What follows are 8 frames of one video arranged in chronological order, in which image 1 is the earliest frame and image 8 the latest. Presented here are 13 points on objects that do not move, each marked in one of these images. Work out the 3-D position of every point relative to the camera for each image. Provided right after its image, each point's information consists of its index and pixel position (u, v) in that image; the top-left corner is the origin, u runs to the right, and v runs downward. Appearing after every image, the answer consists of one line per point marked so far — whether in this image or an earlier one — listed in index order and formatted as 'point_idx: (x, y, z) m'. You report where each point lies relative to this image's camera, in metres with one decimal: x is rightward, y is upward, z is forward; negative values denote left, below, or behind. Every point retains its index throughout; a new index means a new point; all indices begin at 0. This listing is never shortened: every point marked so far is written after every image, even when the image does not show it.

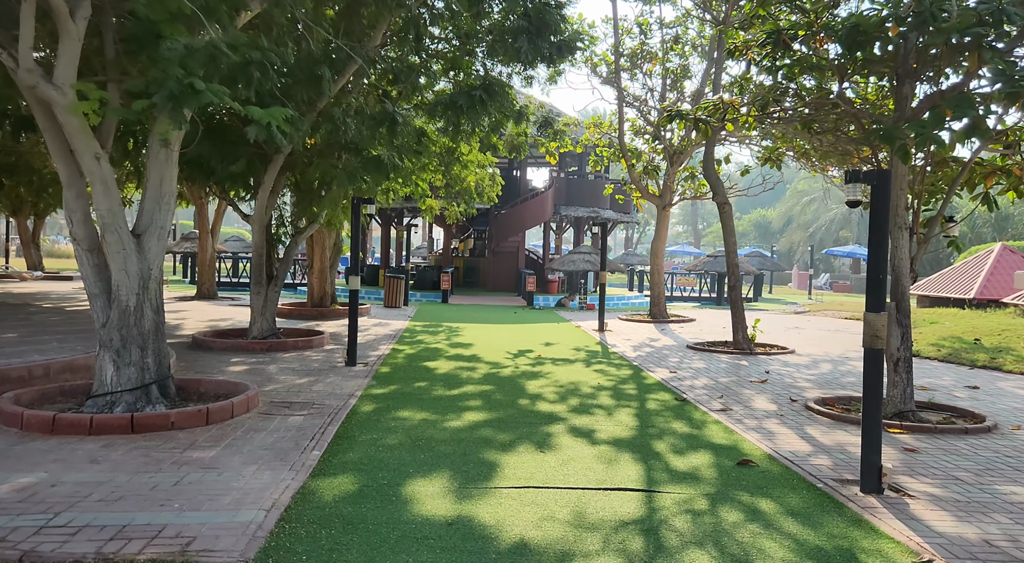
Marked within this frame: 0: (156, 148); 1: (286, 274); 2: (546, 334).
0: (-3.1, +1.2, +6.0) m
1: (-3.7, +0.1, +11.1) m
2: (+0.7, -1.1, +14.5) m
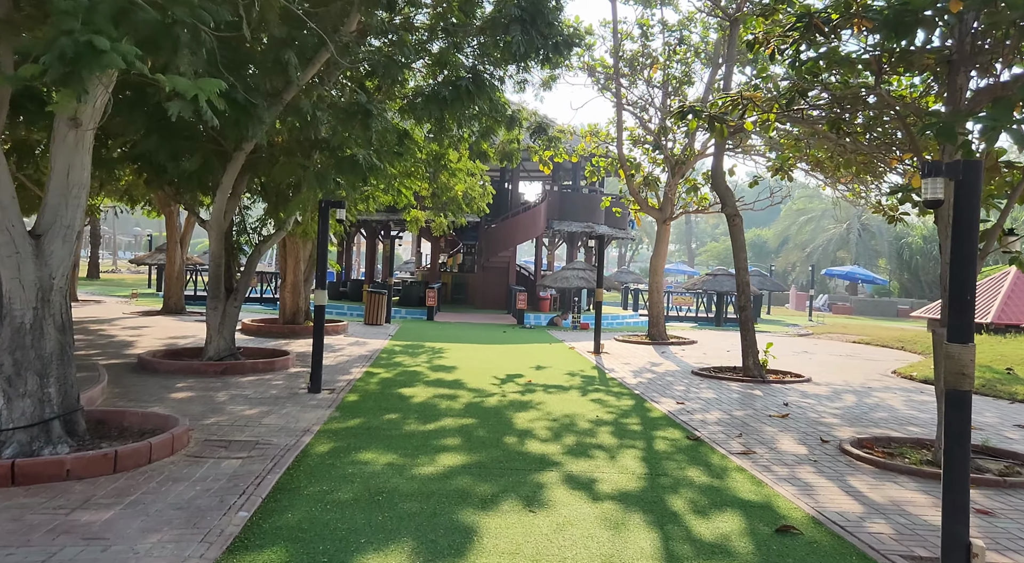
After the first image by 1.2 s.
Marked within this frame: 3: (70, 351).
0: (-3.2, +1.1, +4.8) m
1: (-3.8, -0.1, +9.9) m
2: (+0.5, -1.5, +13.3) m
3: (-3.3, -0.5, +5.1) m
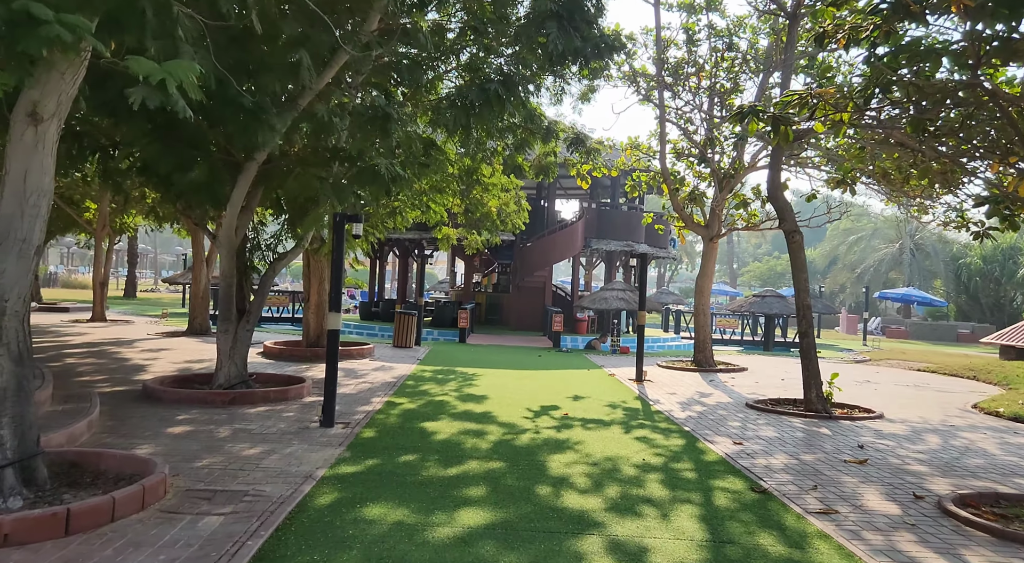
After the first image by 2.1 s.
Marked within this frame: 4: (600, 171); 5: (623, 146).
0: (-3.0, +0.9, +4.1) m
1: (-3.4, -0.4, +9.2) m
2: (+1.1, -1.8, +12.3) m
3: (-3.1, -0.7, +4.4) m
4: (+2.2, +2.7, +16.8) m
5: (+2.8, +3.4, +17.5) m
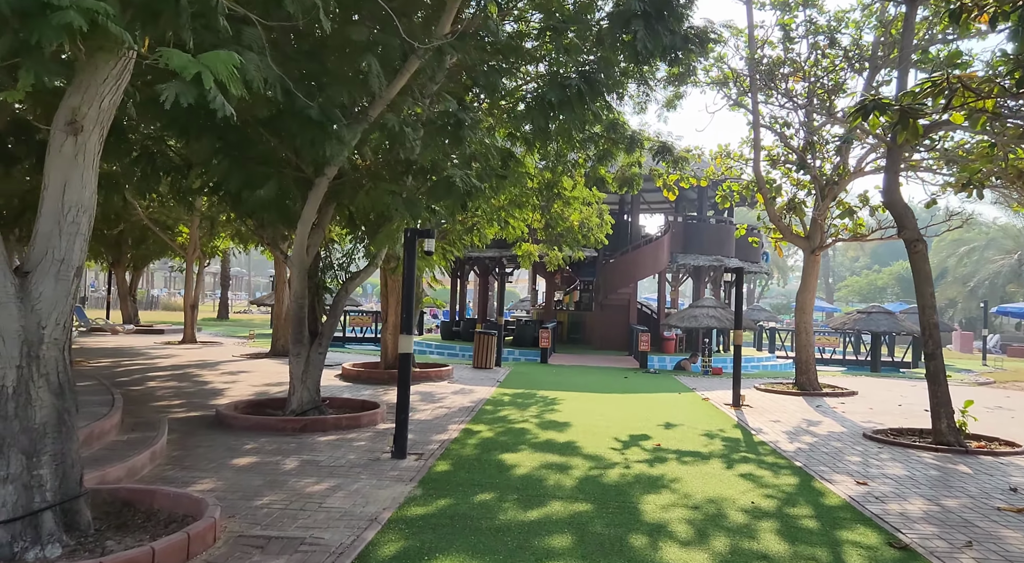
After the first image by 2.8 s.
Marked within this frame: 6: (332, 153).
0: (-2.5, +0.8, +3.8) m
1: (-2.3, -0.6, +8.8) m
2: (+2.6, -2.1, +11.4) m
3: (-2.6, -0.8, +4.0) m
4: (+4.0, +2.3, +15.8) m
5: (+4.8, +3.0, +16.5) m
6: (-1.8, +1.3, +6.9) m
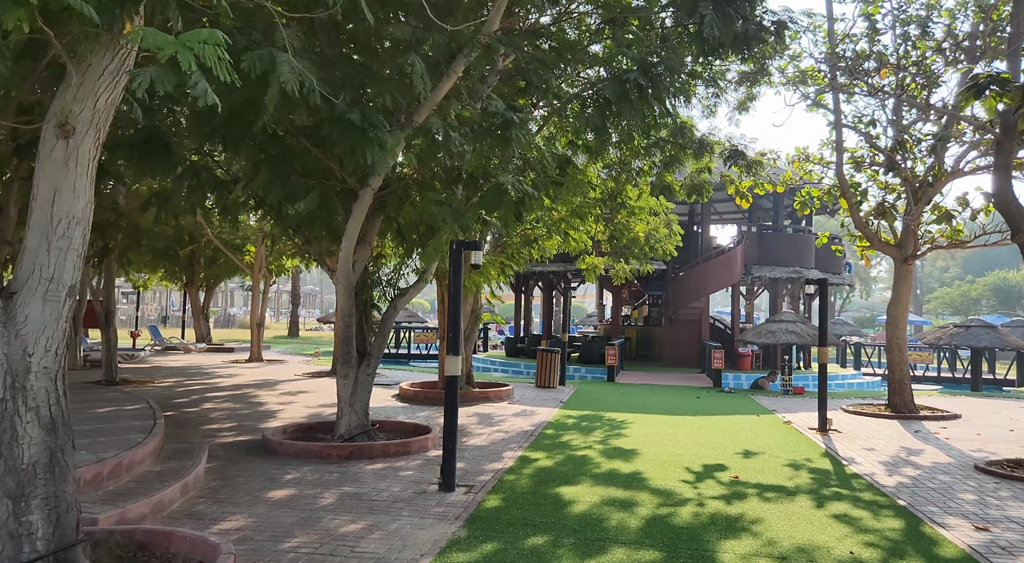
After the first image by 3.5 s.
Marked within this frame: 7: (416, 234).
0: (-2.3, +0.7, +3.4) m
1: (-1.6, -0.8, +8.4) m
2: (+3.5, -2.3, +10.4) m
3: (-2.3, -1.0, +3.6) m
4: (+5.4, +2.0, +14.8) m
5: (+6.2, +2.7, +15.4) m
6: (-1.3, +1.1, +6.5) m
7: (-1.1, +0.6, +8.3) m
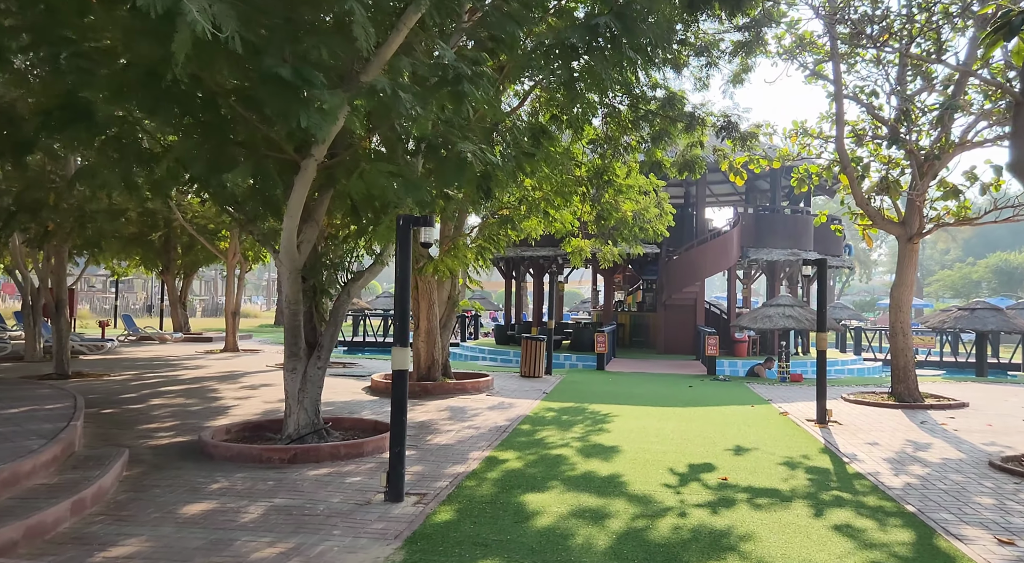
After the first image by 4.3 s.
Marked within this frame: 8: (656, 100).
0: (-2.7, +0.8, +2.6) m
1: (-2.0, -0.7, +7.6) m
2: (+3.1, -2.1, +9.6) m
3: (-2.7, -0.9, +2.8) m
4: (+5.0, +2.4, +13.9) m
5: (+5.7, +3.1, +14.5) m
6: (-1.7, +1.3, +5.6) m
7: (-1.5, +0.7, +7.4) m
8: (+2.7, +3.4, +12.9) m
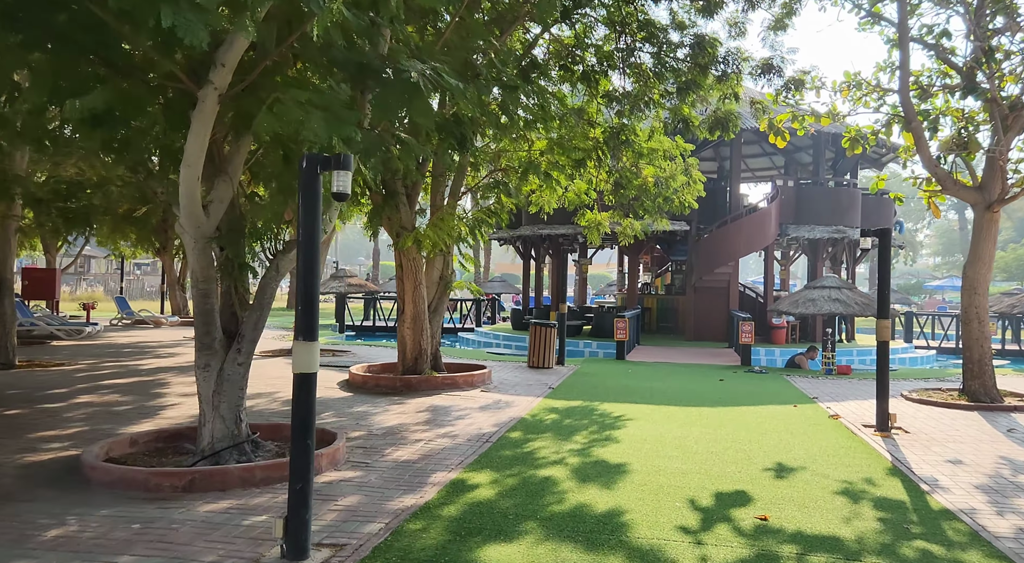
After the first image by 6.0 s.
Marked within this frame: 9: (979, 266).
0: (-3.1, +0.9, +1.0) m
1: (-2.2, -0.4, +5.9) m
2: (+3.0, -1.8, +7.8) m
3: (-3.1, -0.7, +1.2) m
4: (+5.0, +2.8, +11.9) m
5: (+5.8, +3.5, +12.4) m
6: (-2.0, +1.4, +3.9) m
7: (-1.8, +1.0, +5.7) m
8: (+2.7, +3.7, +10.9) m
9: (+7.2, +0.2, +10.6) m
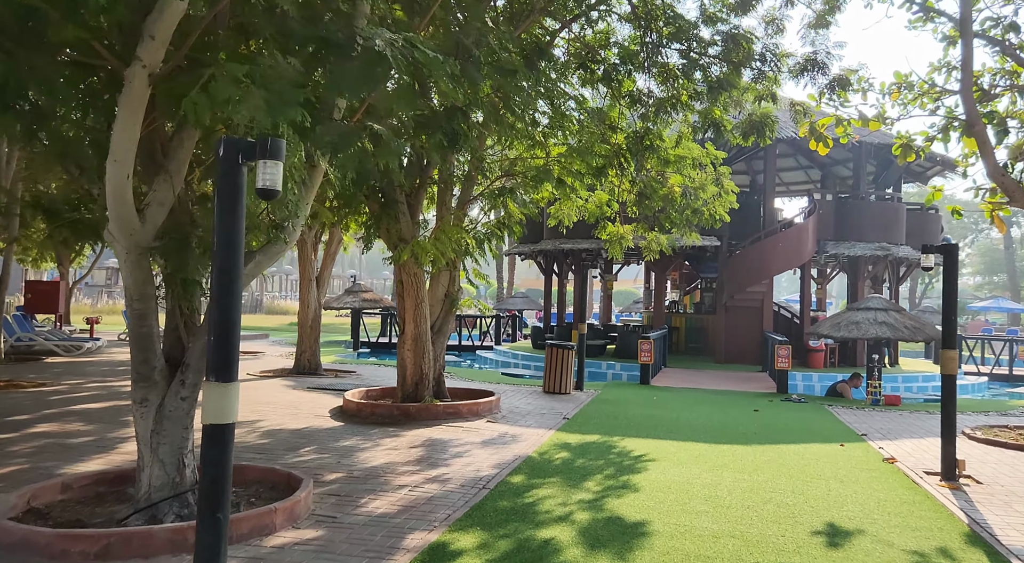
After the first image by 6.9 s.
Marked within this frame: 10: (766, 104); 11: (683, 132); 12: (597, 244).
0: (-3.4, +0.9, +0.1) m
1: (-2.2, -0.6, +5.0) m
2: (+3.0, -2.0, +6.7) m
3: (-3.4, -0.8, +0.3) m
4: (+5.2, +2.4, +10.7) m
5: (+6.1, +3.2, +11.2) m
6: (-2.1, +1.4, +3.0) m
7: (-1.8, +0.8, +4.8) m
8: (+2.9, +3.5, +9.9) m
9: (+7.3, -0.1, +9.3) m
10: (+3.8, +2.7, +10.4) m
11: (+2.7, +2.3, +10.9) m
12: (+2.3, +1.0, +18.9) m
